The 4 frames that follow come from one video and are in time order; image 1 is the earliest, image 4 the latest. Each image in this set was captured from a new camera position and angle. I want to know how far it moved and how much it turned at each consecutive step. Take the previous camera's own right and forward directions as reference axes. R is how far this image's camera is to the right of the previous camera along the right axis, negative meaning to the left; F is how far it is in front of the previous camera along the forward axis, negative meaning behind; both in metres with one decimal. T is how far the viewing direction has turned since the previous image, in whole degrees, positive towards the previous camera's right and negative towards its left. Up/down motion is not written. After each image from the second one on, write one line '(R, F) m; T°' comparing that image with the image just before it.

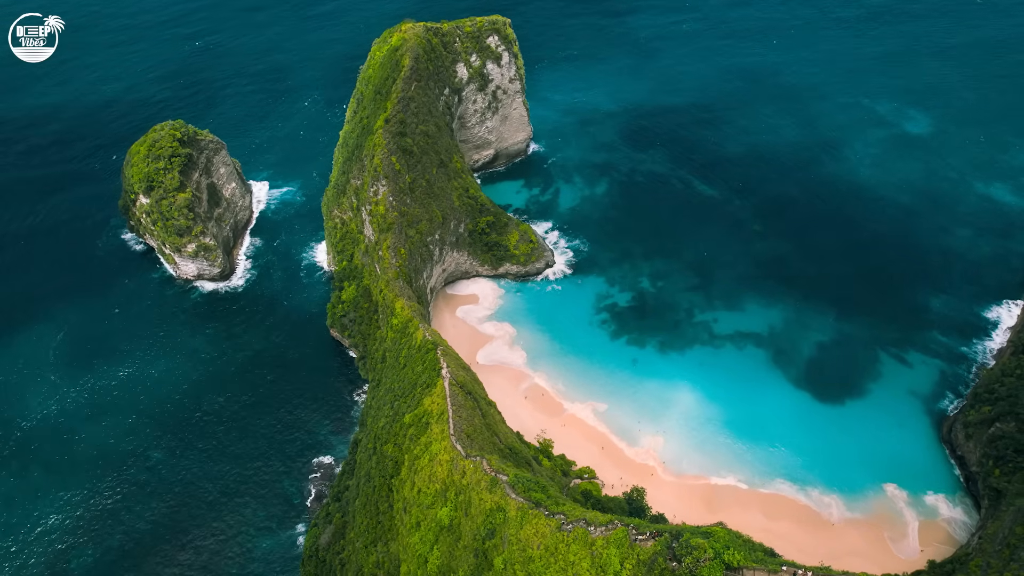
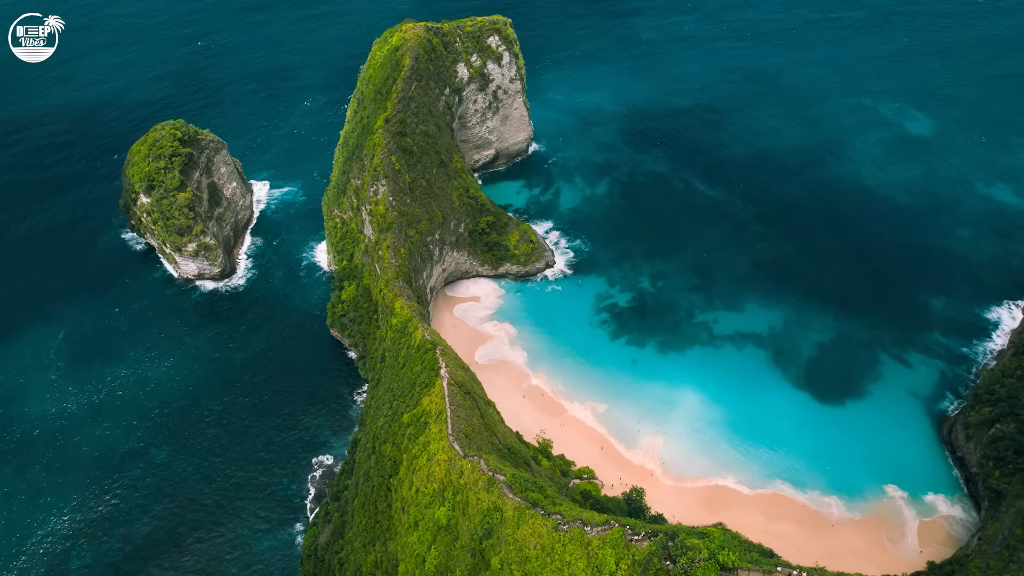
(+0.2, 0.0) m; 0°
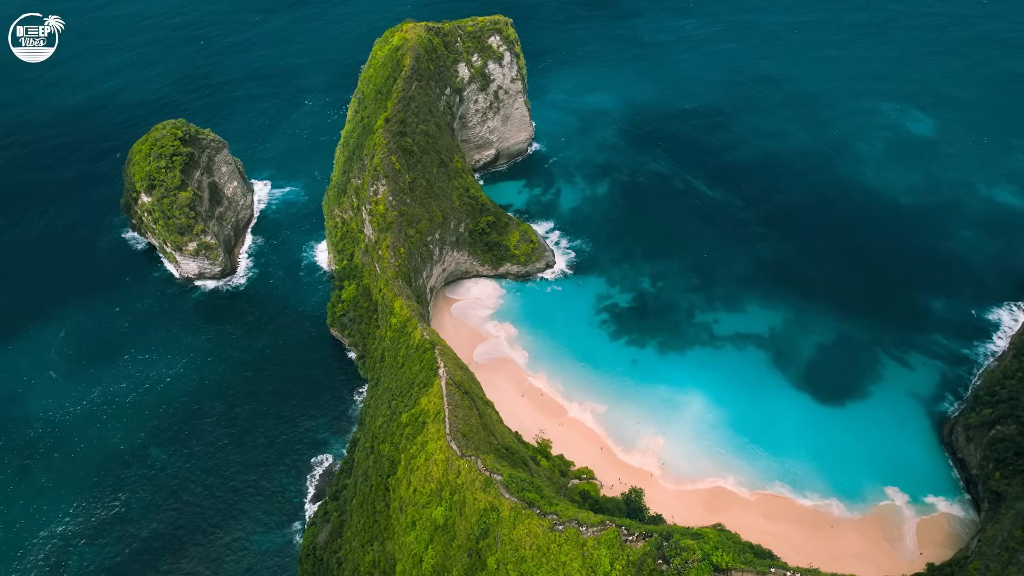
(+0.2, 0.0) m; 0°
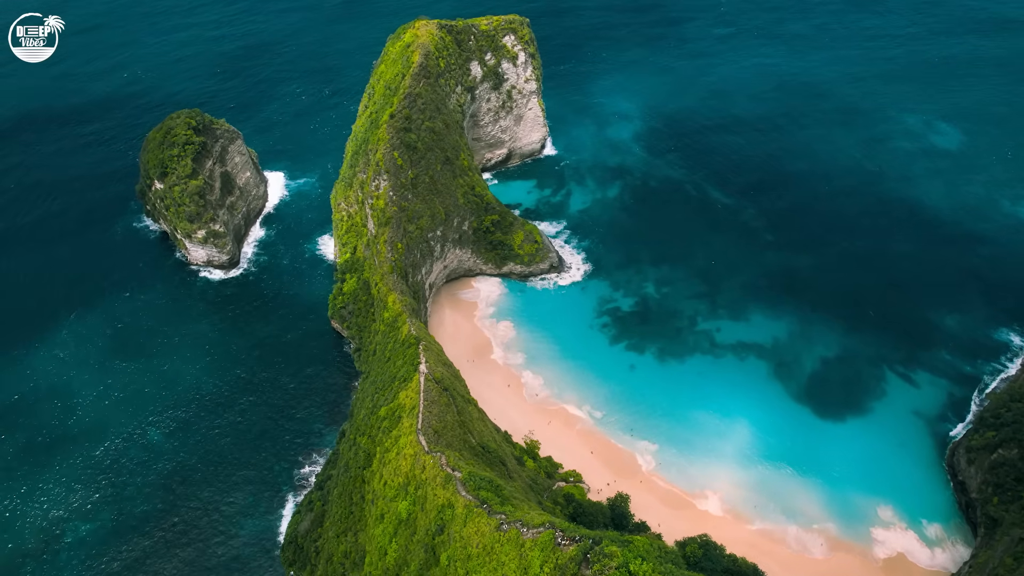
(+2.6, +0.1) m; -2°
